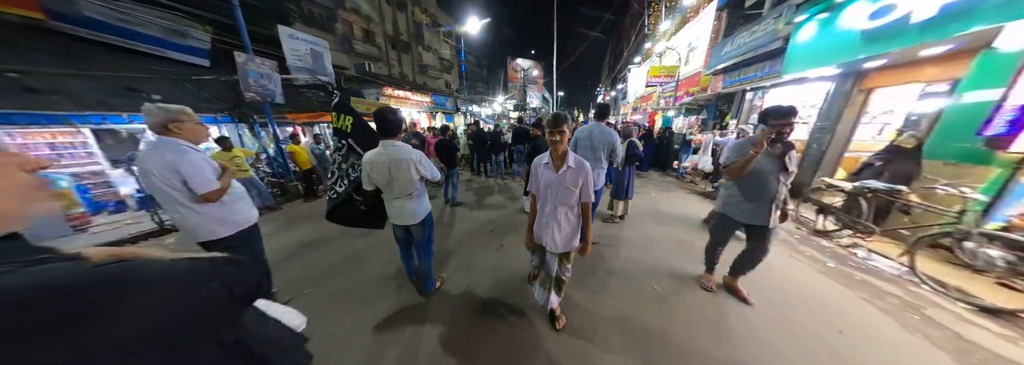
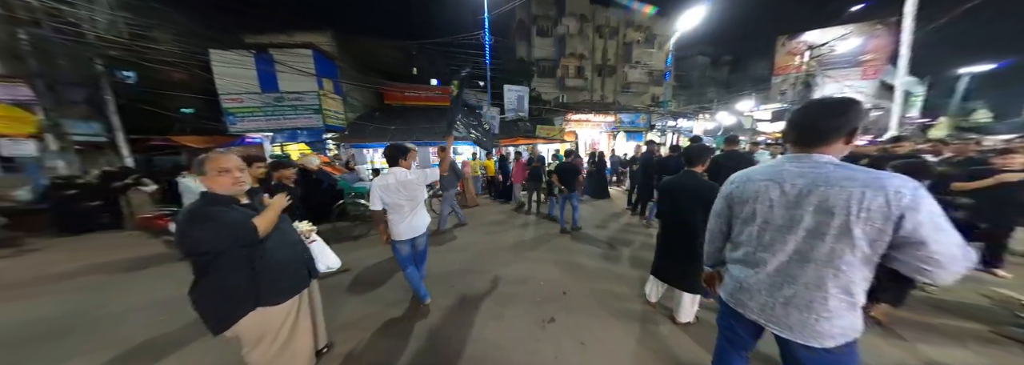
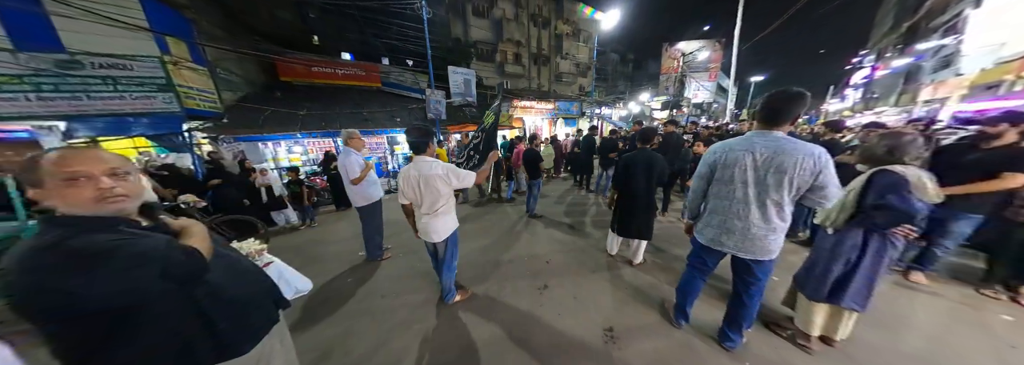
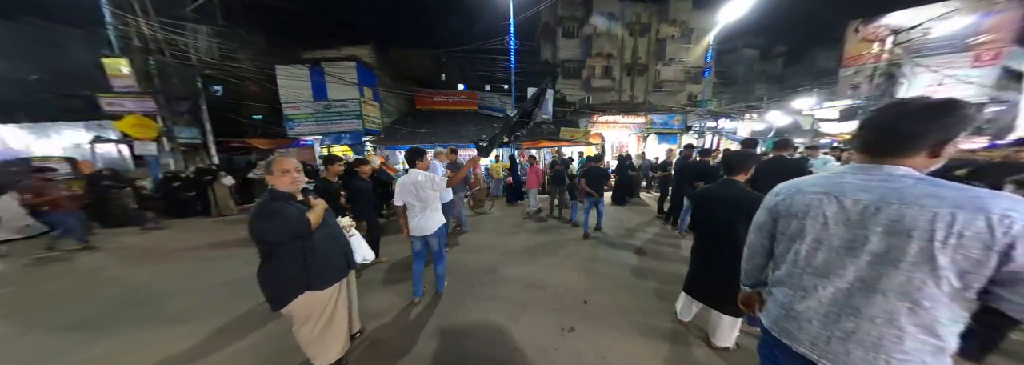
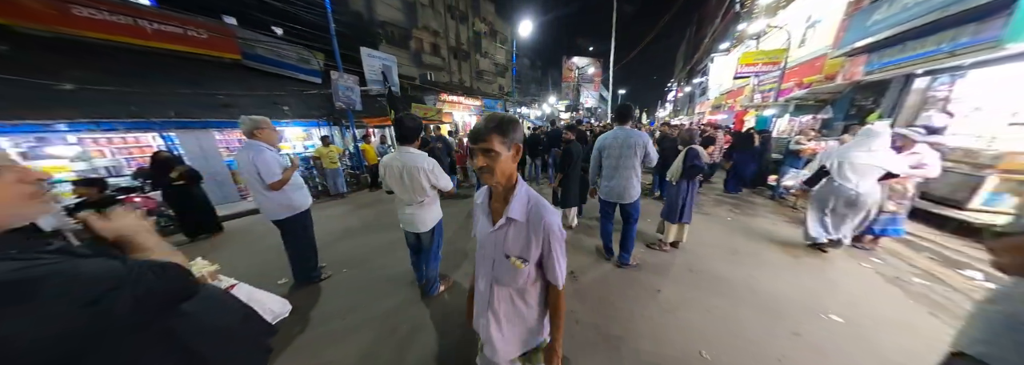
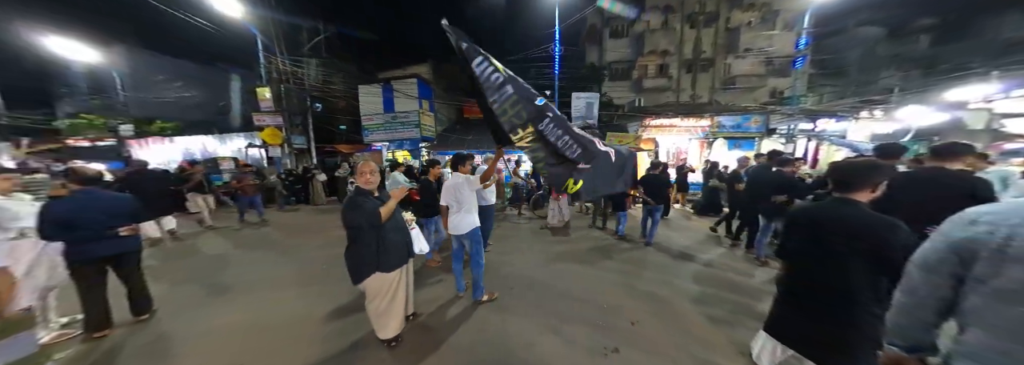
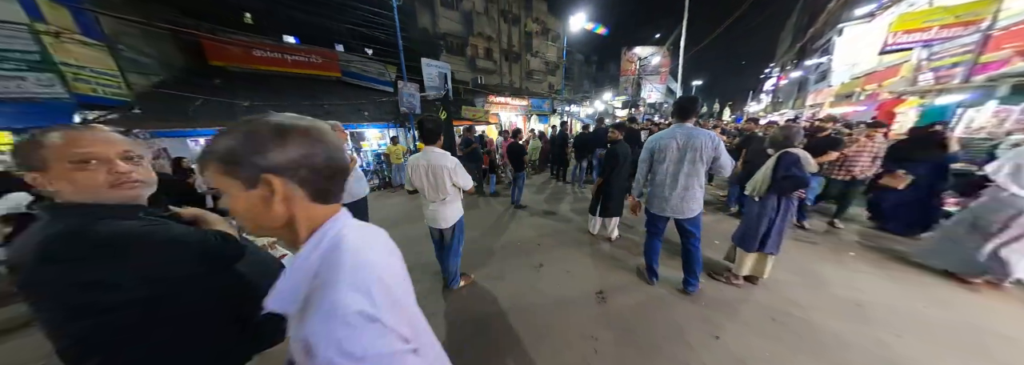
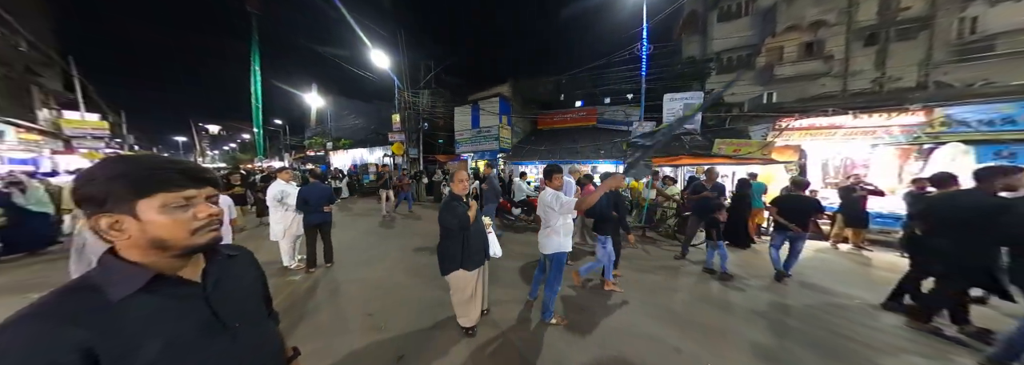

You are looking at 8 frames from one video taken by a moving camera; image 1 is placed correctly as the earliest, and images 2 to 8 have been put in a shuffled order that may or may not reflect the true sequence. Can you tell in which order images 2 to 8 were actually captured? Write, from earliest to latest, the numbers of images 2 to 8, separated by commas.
5, 7, 3, 2, 4, 6, 8
